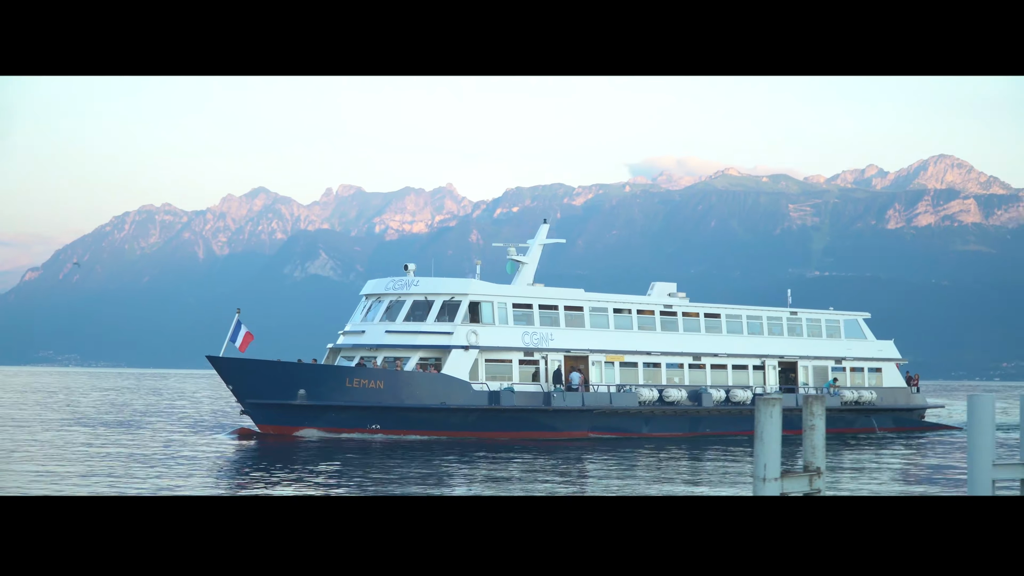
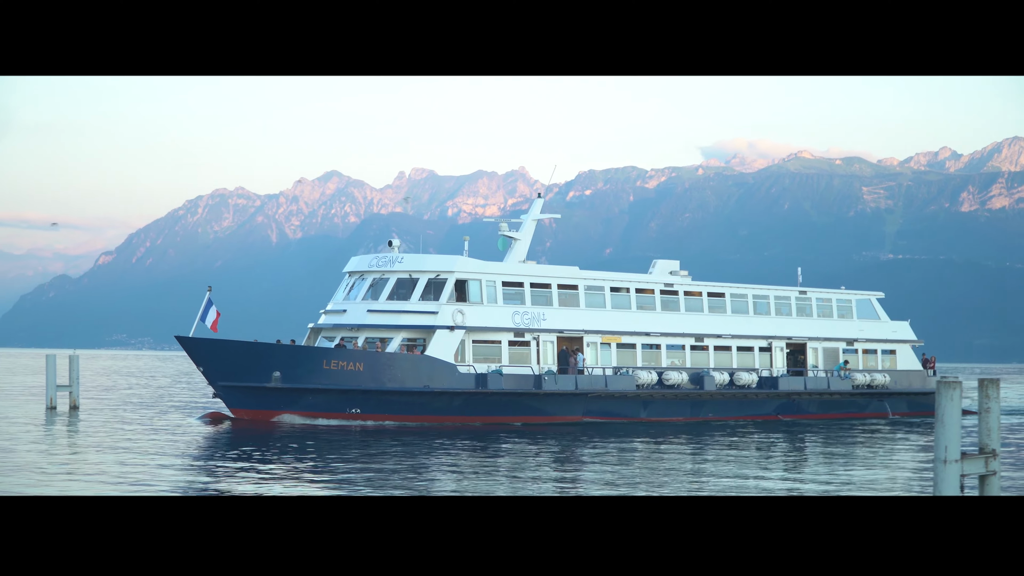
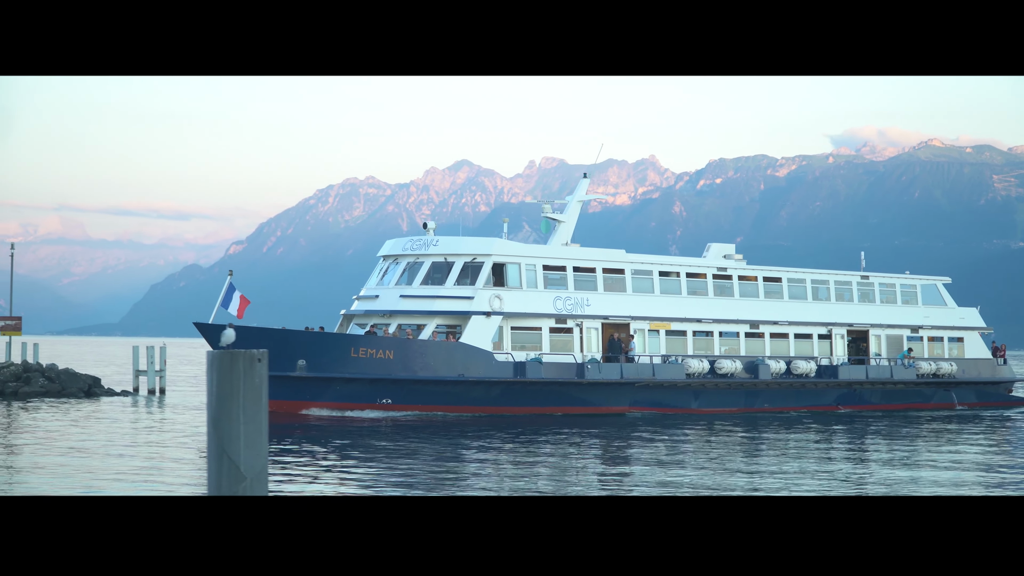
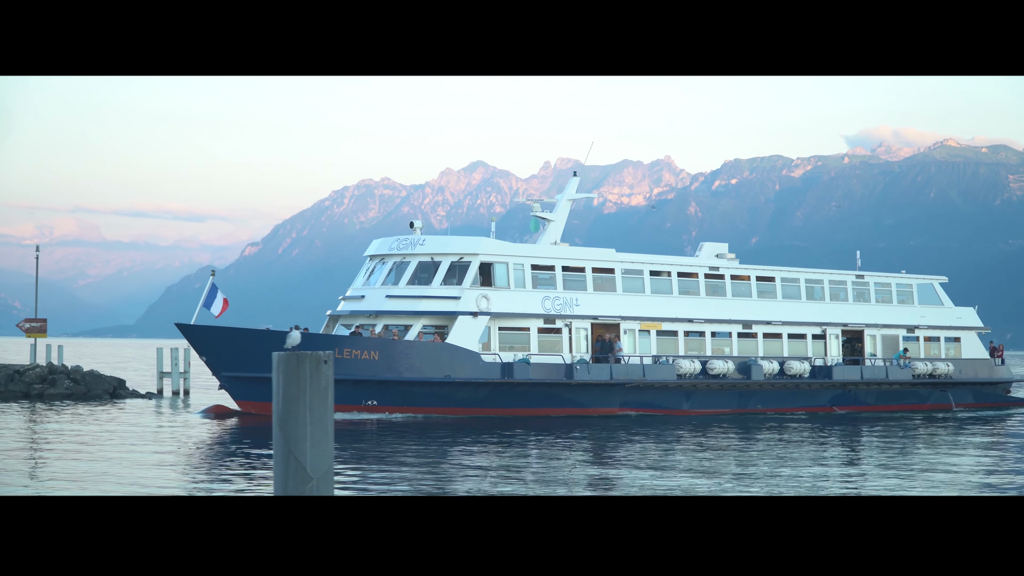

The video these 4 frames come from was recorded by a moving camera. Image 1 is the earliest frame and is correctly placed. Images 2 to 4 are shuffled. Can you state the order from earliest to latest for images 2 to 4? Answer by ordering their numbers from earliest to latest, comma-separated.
2, 3, 4
